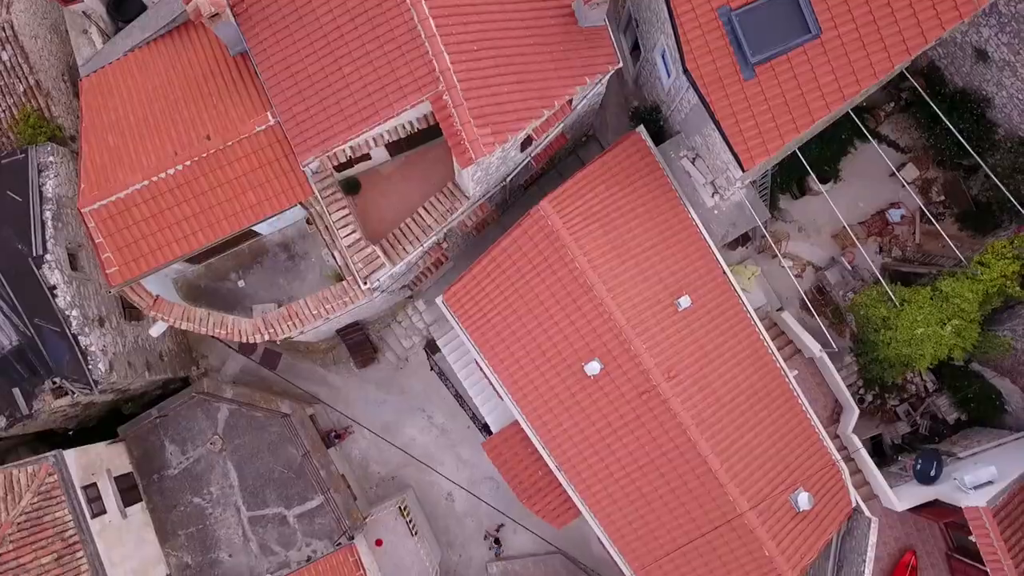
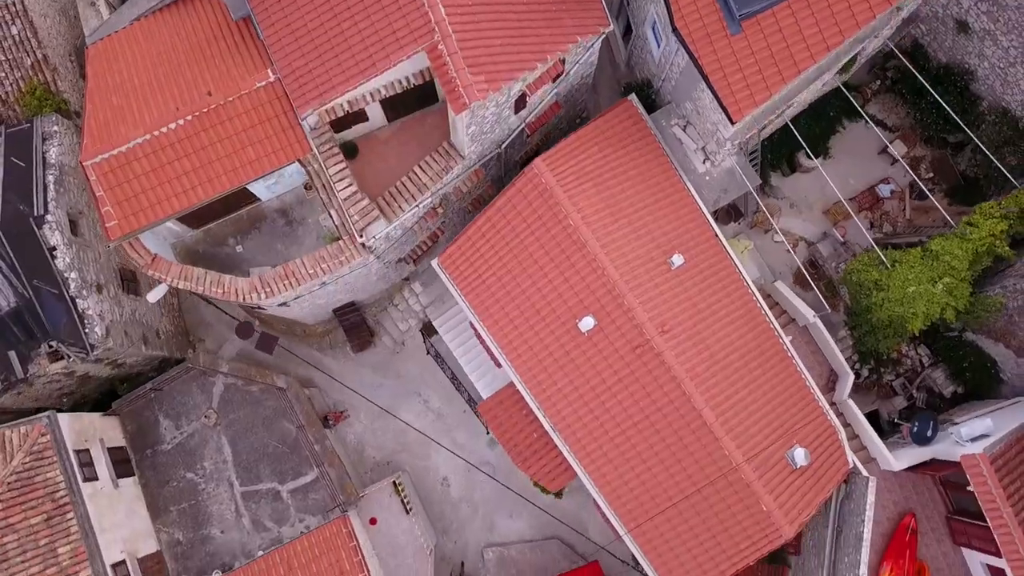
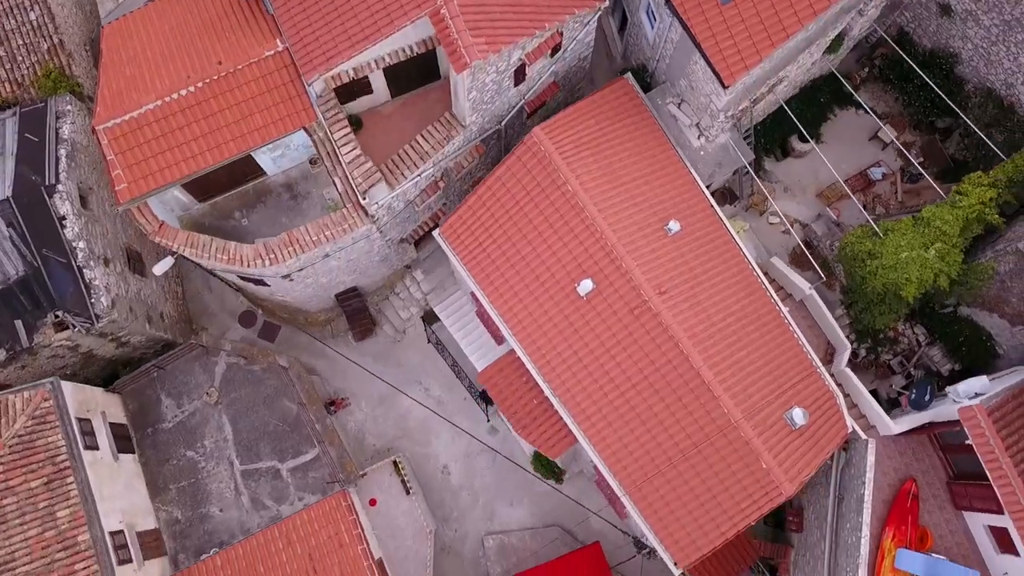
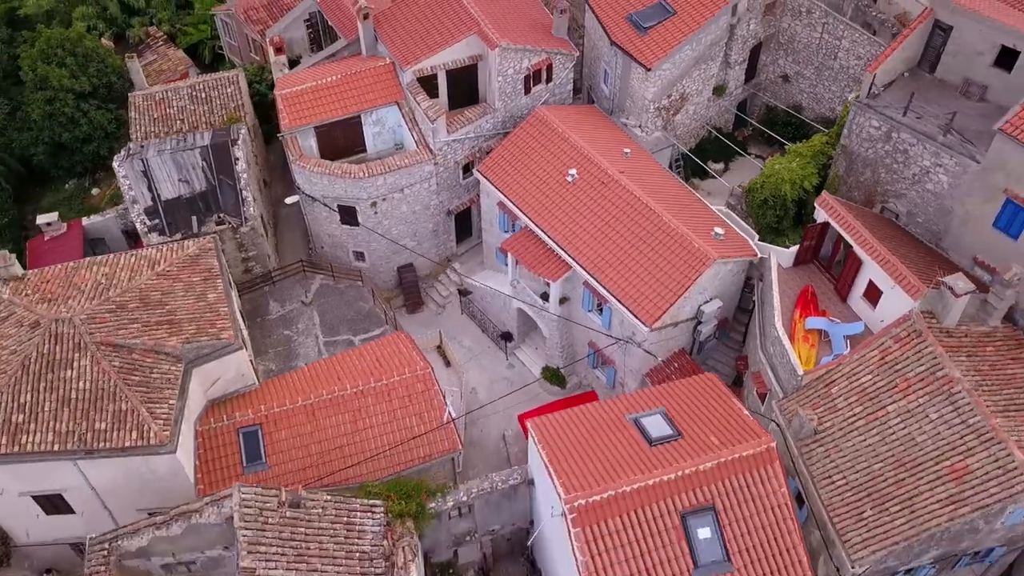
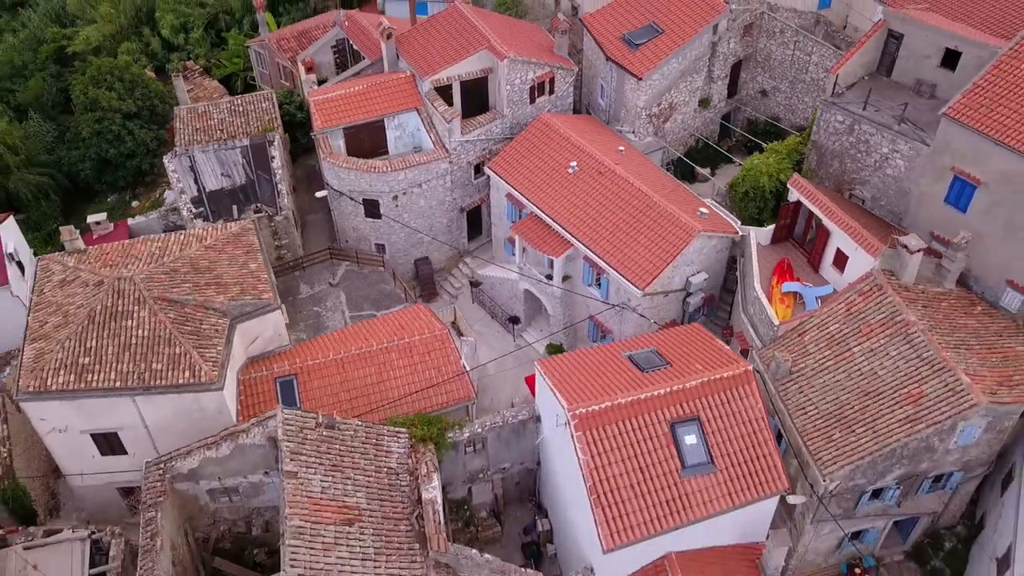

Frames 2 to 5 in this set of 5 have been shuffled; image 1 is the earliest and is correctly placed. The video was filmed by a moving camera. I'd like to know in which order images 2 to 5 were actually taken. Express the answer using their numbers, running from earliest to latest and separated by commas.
2, 3, 4, 5
